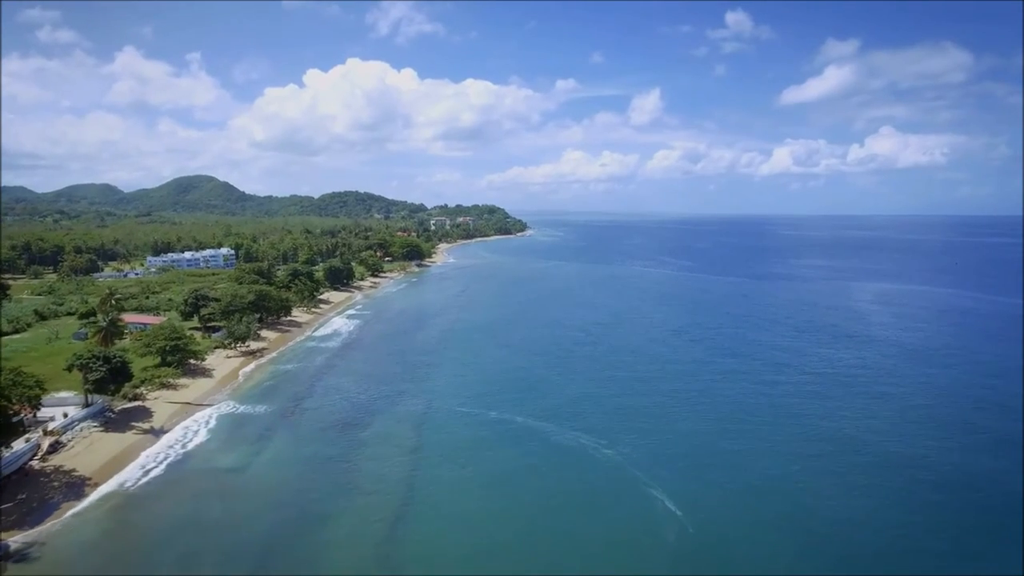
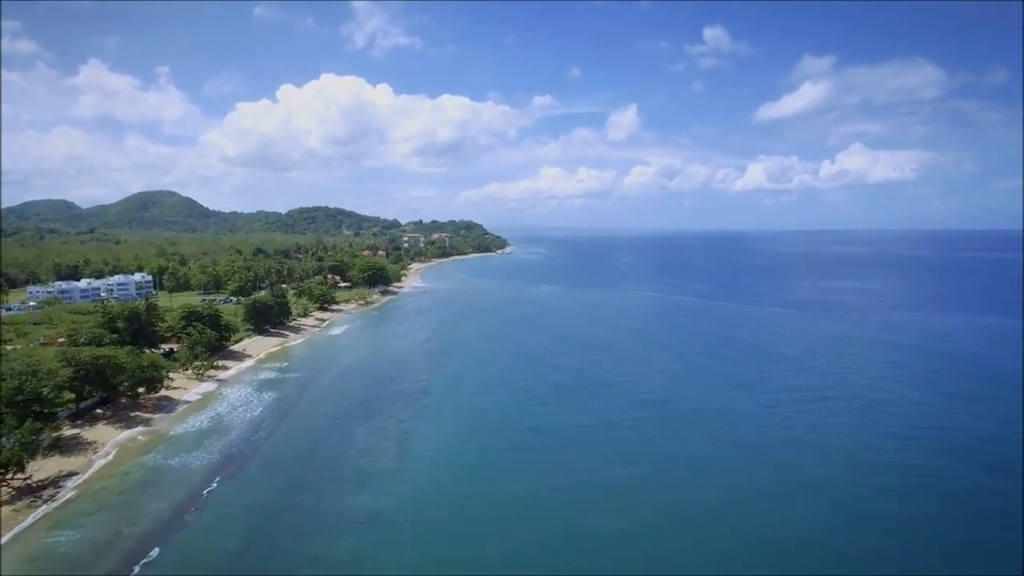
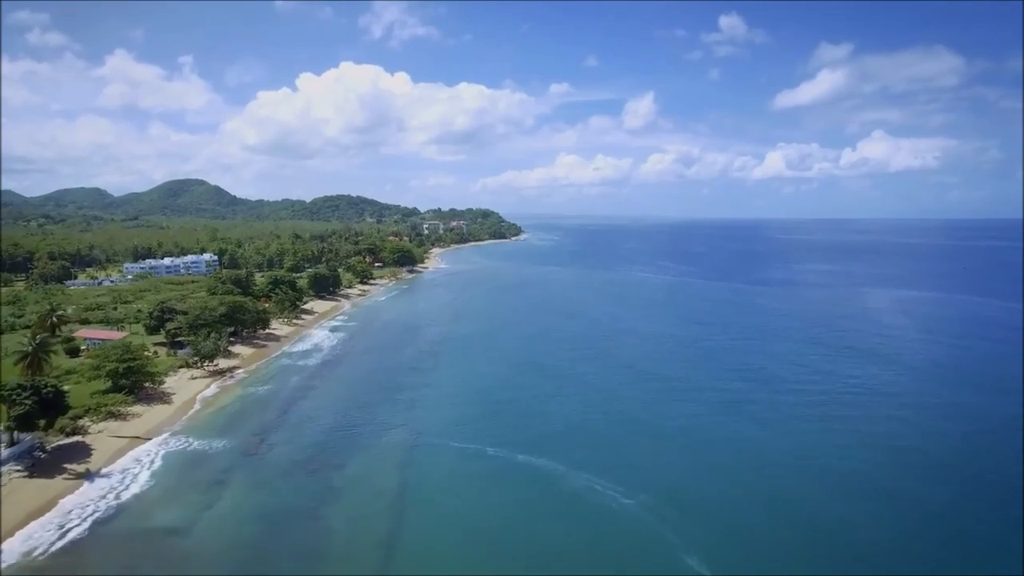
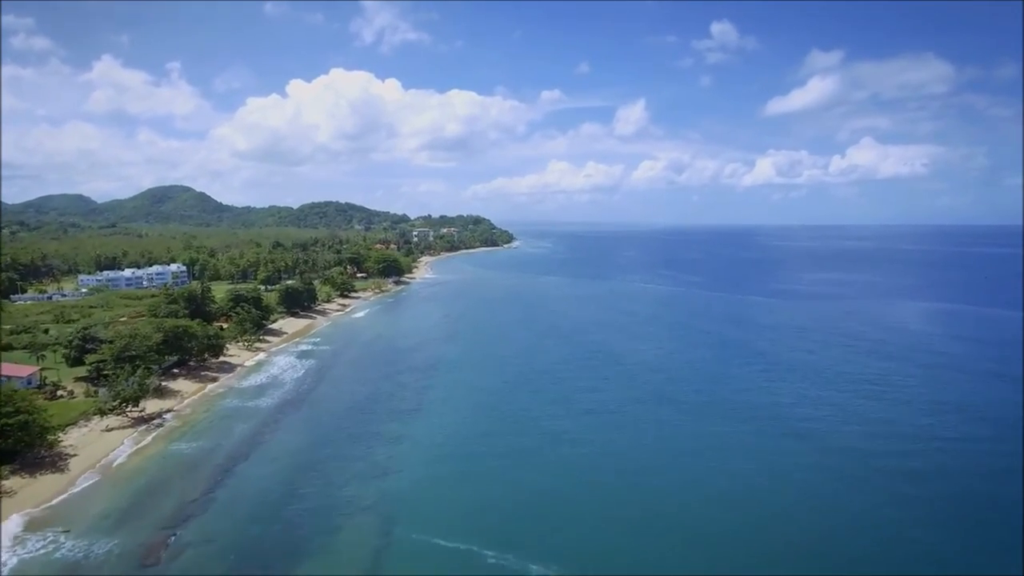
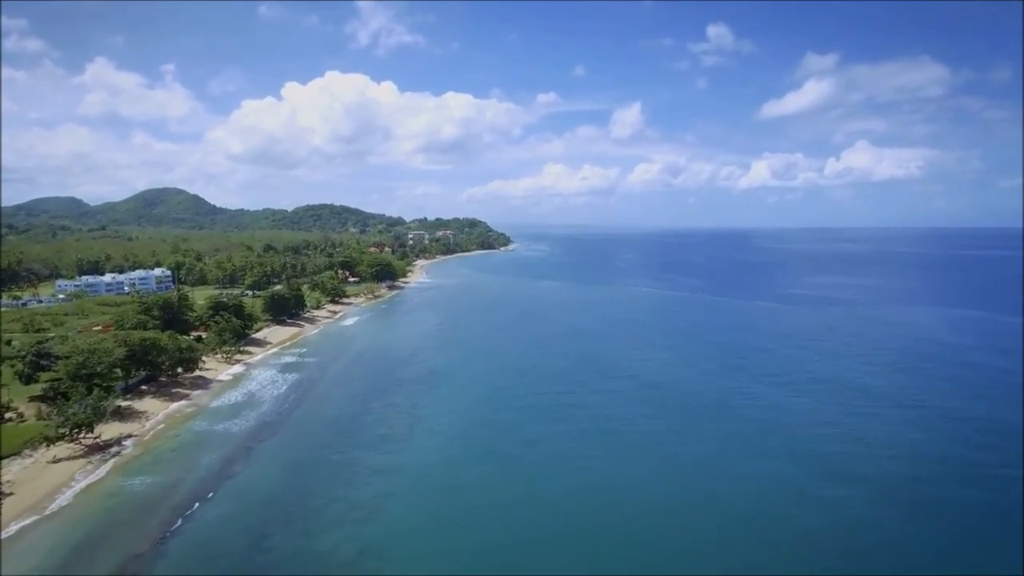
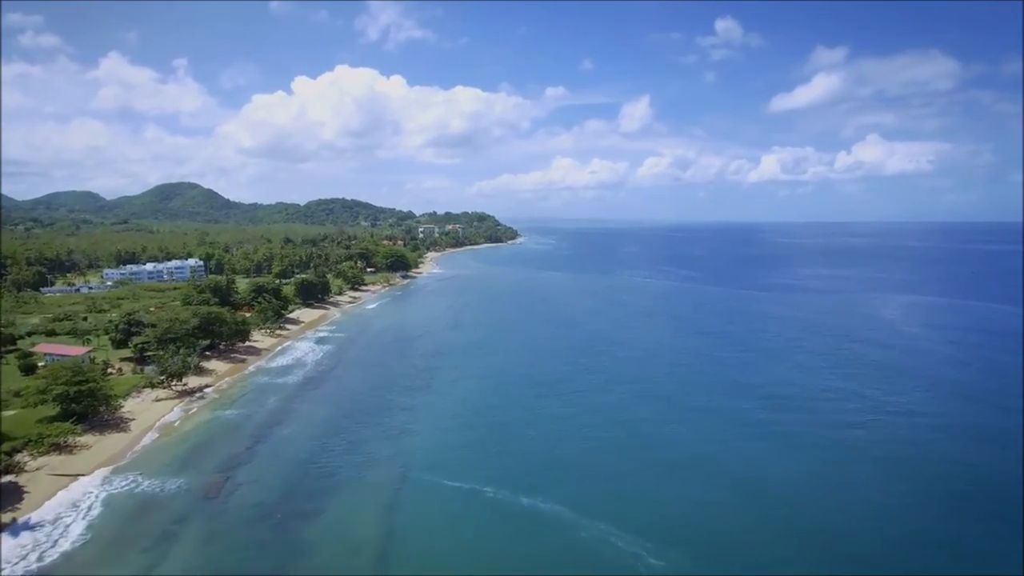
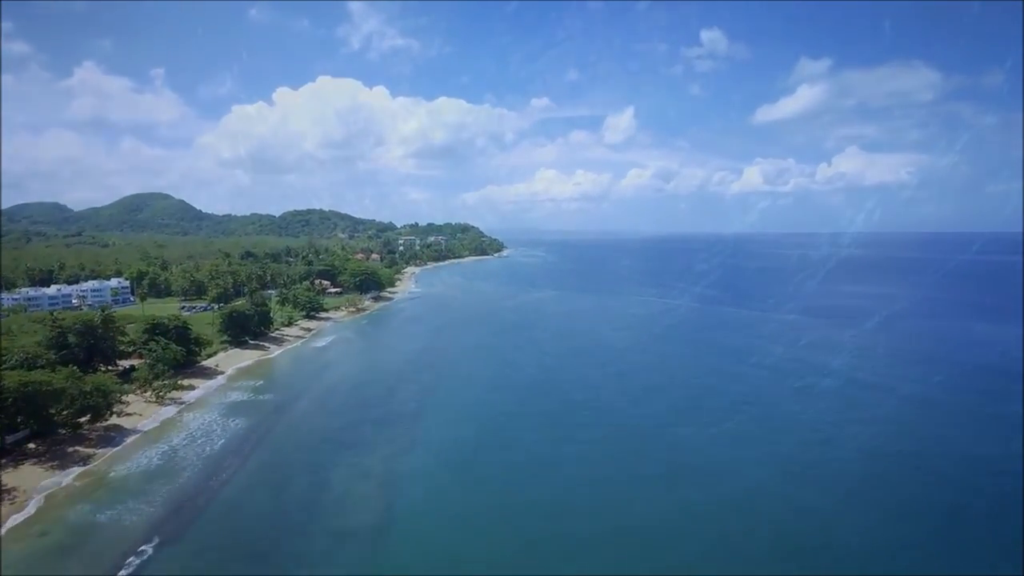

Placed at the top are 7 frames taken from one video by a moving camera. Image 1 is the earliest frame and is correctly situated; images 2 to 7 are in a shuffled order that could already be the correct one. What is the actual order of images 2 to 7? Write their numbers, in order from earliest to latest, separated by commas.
3, 6, 4, 5, 2, 7
